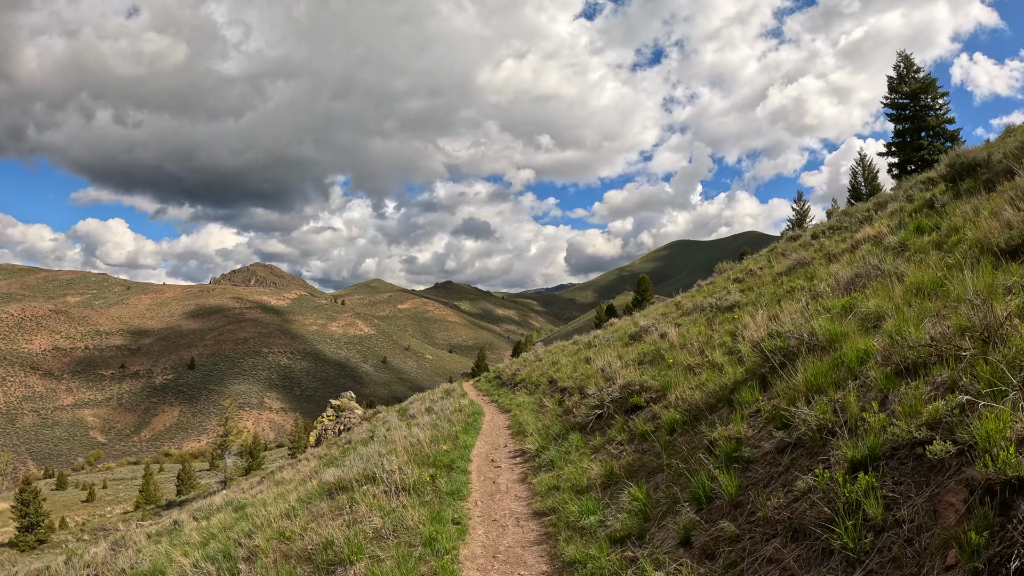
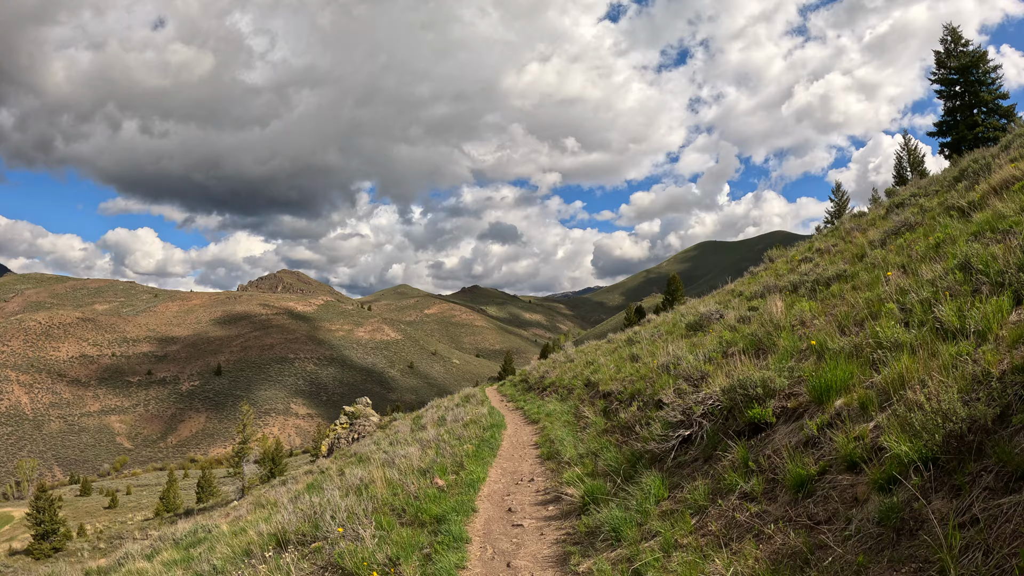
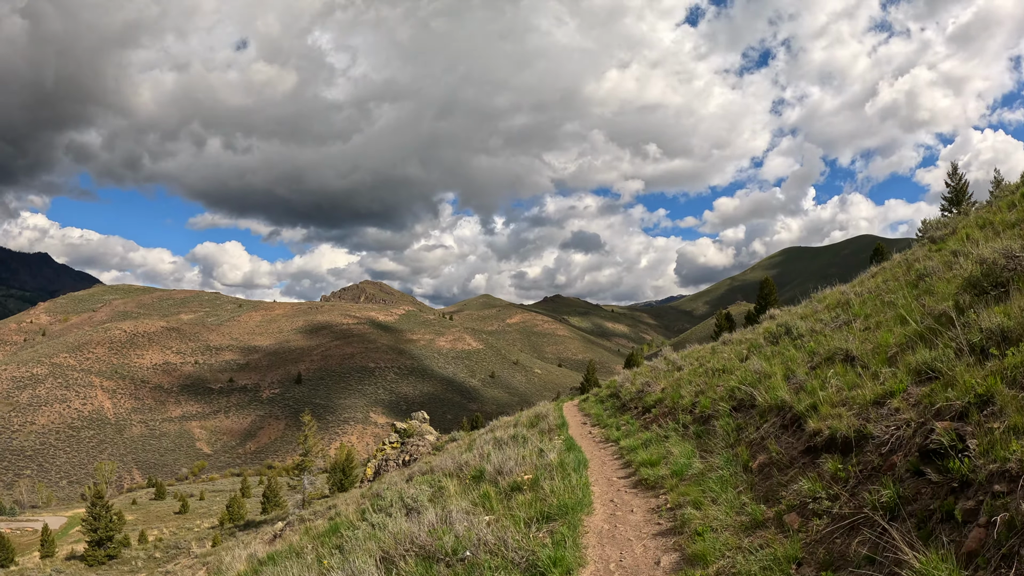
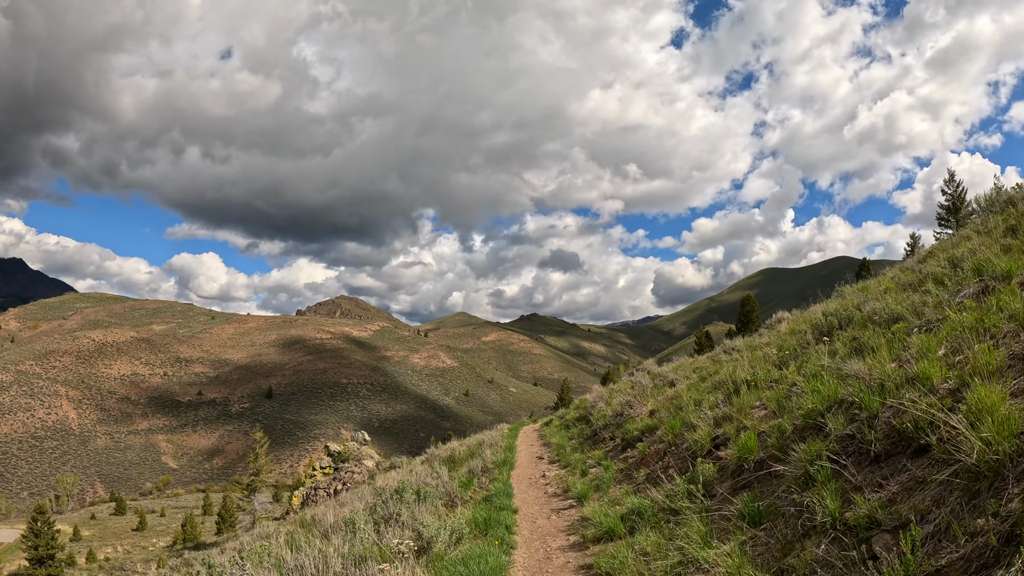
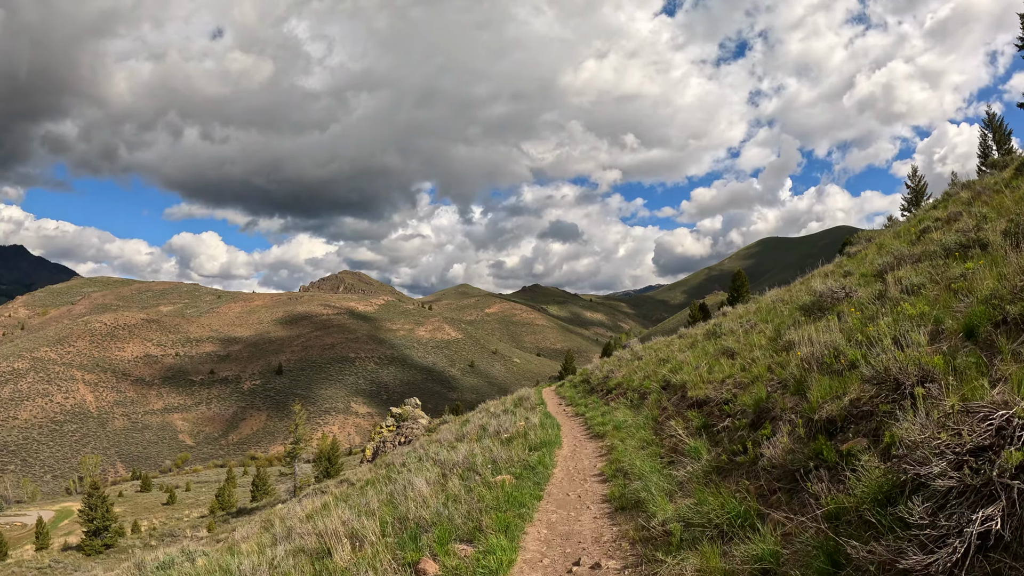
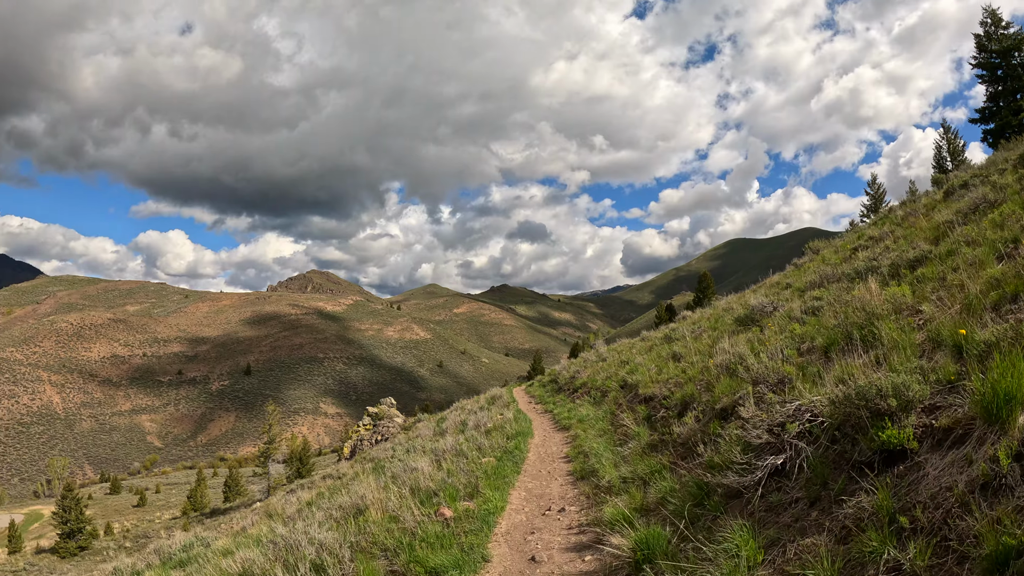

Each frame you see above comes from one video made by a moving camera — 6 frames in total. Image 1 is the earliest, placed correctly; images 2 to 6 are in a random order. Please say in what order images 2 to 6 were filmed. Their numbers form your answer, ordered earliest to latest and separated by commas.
2, 6, 5, 3, 4
